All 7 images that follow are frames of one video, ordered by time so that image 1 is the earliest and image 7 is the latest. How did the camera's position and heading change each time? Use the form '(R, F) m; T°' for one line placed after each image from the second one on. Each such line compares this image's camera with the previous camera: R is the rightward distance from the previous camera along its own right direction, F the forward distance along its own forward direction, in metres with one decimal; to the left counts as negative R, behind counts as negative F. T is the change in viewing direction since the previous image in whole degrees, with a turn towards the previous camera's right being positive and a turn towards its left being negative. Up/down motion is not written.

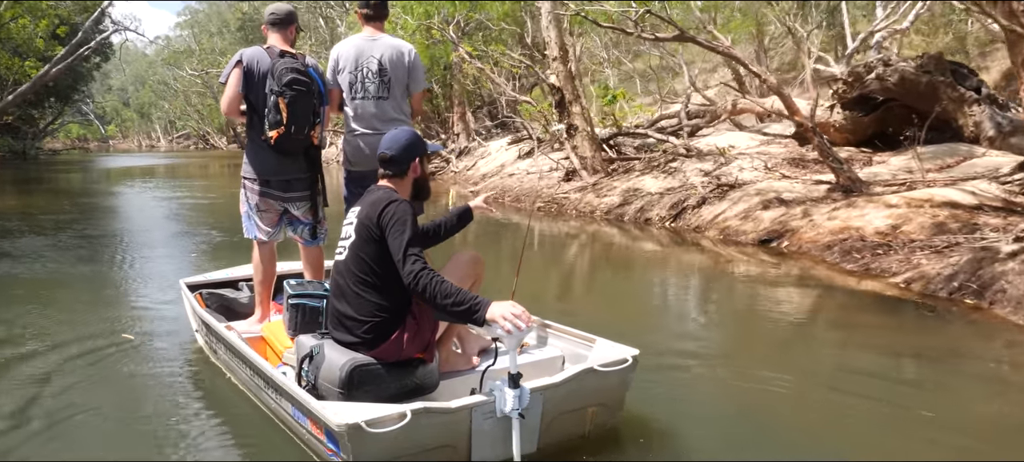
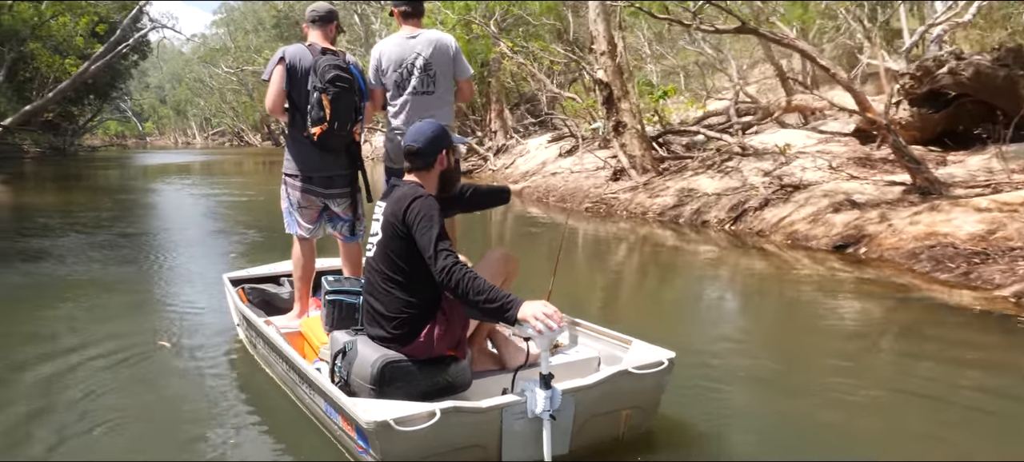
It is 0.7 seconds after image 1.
(-0.1, +0.2) m; -2°
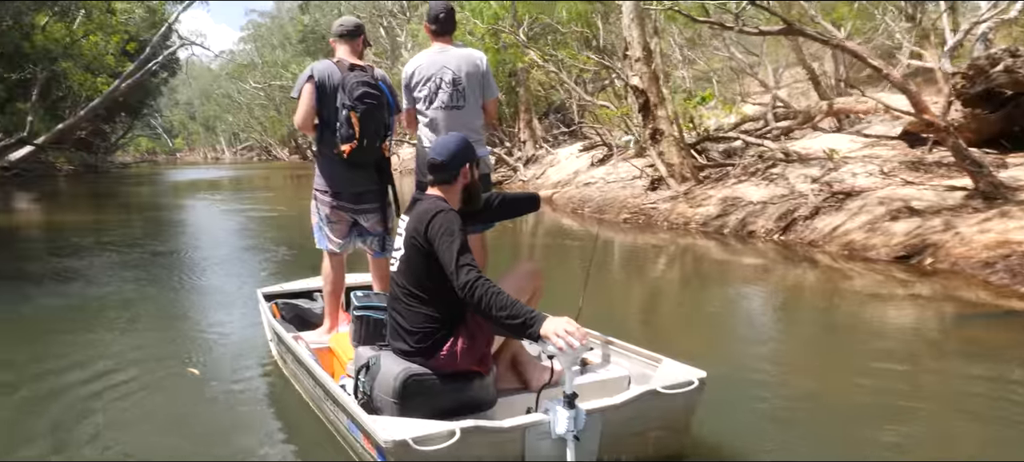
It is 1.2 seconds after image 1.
(-0.1, +0.2) m; -2°
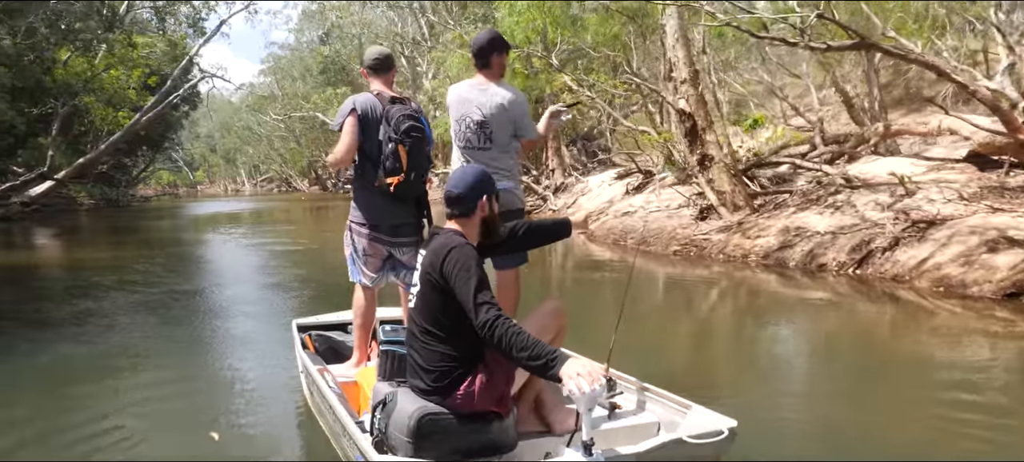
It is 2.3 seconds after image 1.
(-0.1, +0.4) m; -1°
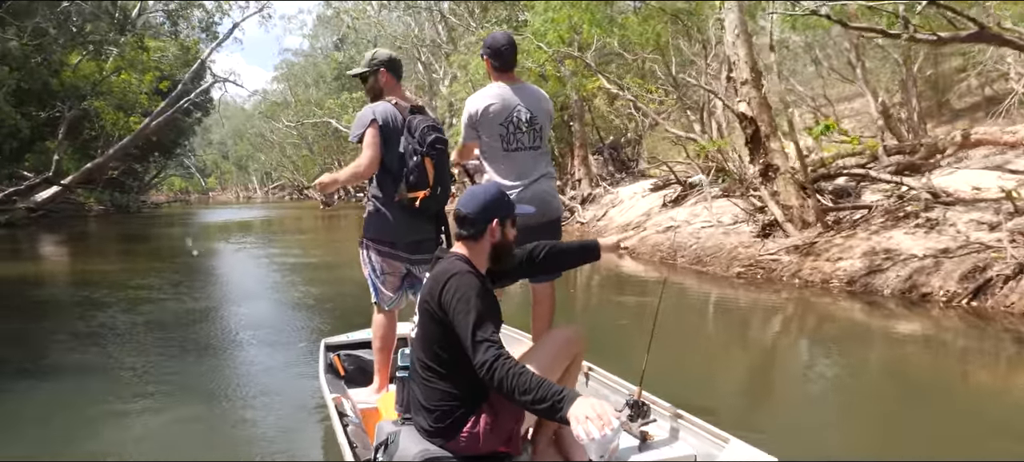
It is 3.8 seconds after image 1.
(-0.2, +0.6) m; -1°
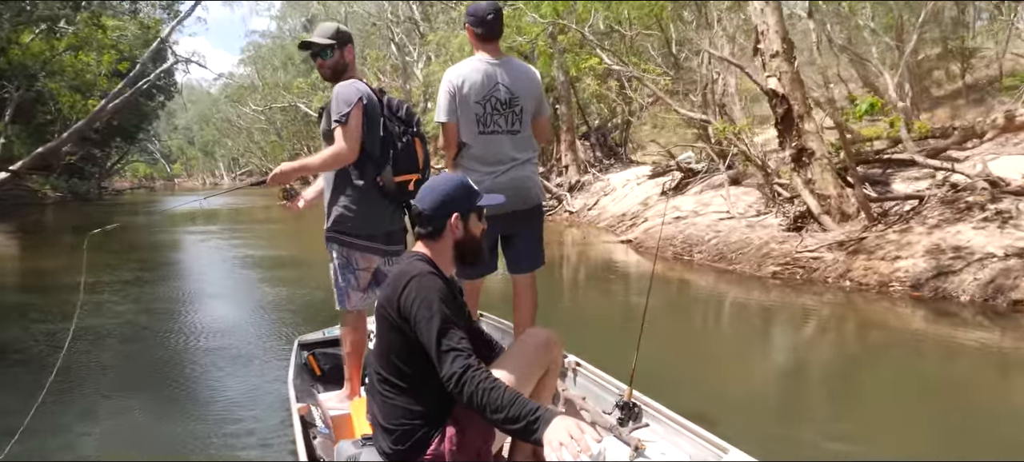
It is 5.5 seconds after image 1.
(-0.1, +0.6) m; +2°
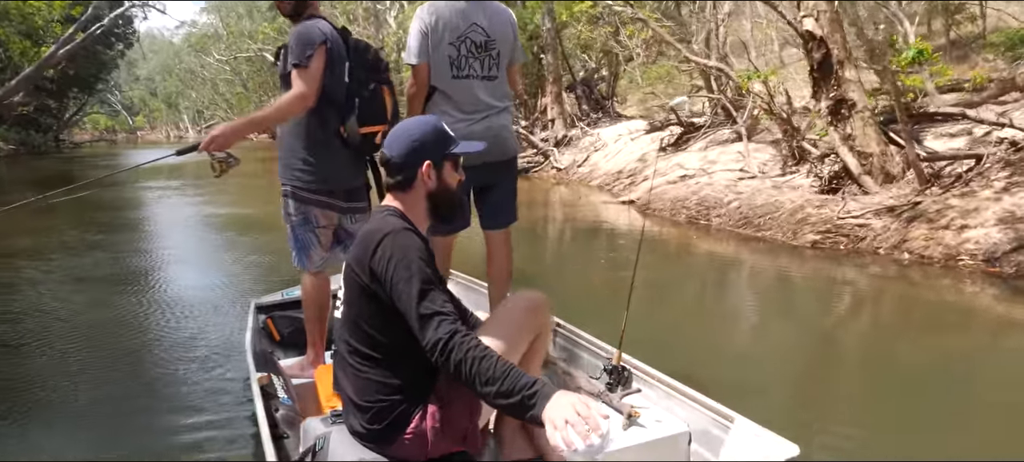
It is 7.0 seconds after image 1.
(-0.1, +0.5) m; +2°
